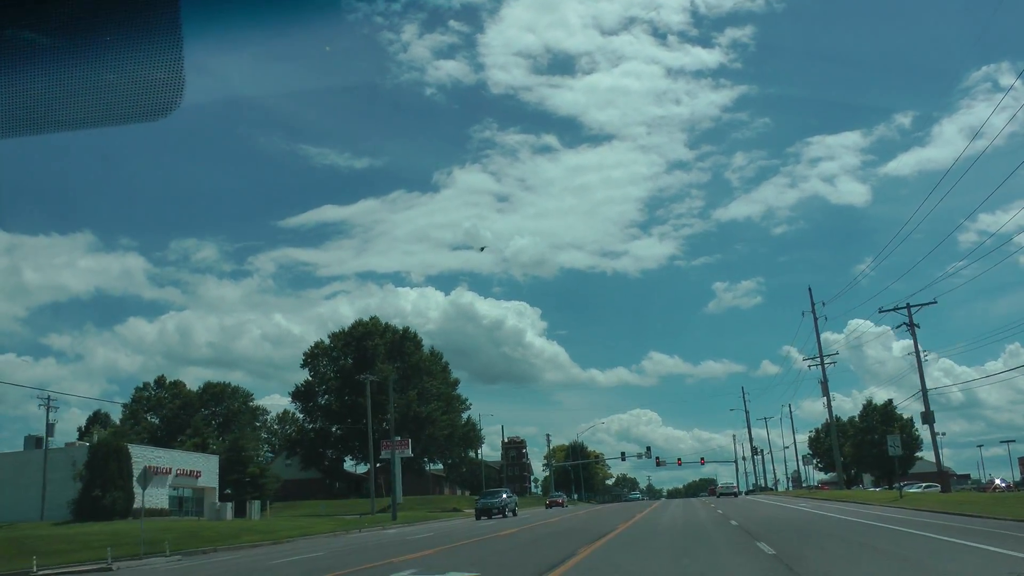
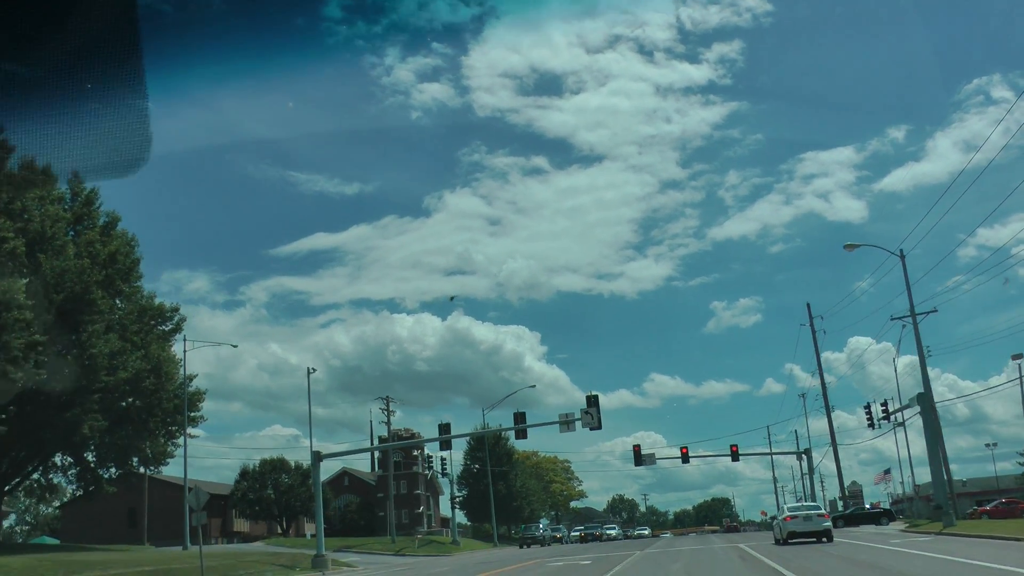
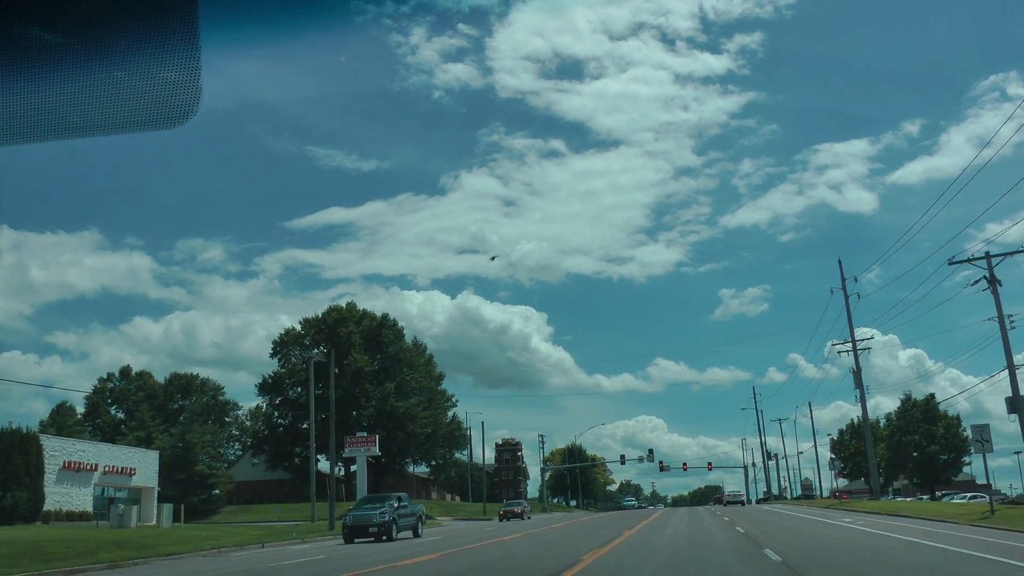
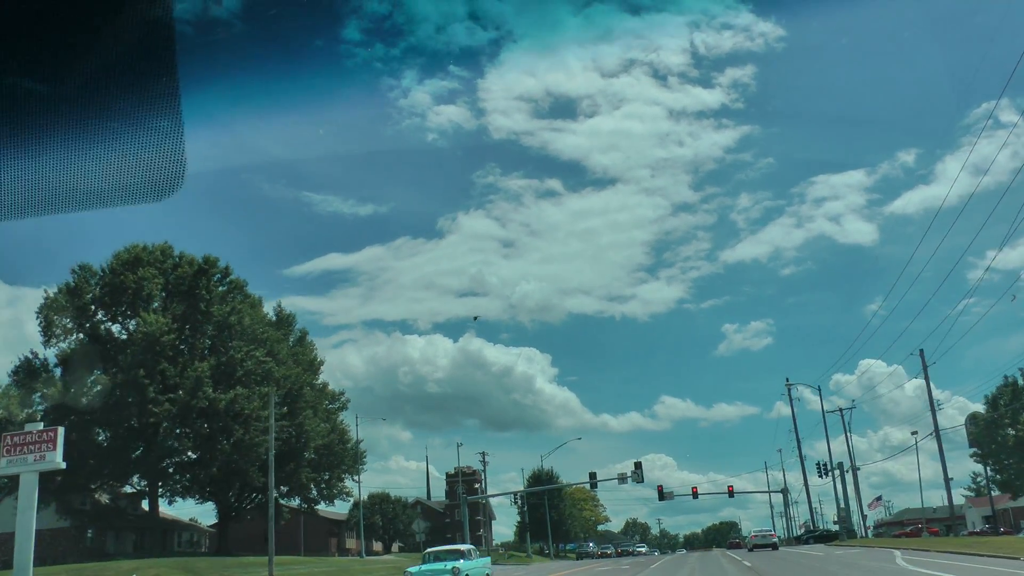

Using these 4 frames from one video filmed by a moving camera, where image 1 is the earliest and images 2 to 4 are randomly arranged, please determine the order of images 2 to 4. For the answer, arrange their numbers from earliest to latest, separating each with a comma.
3, 4, 2
